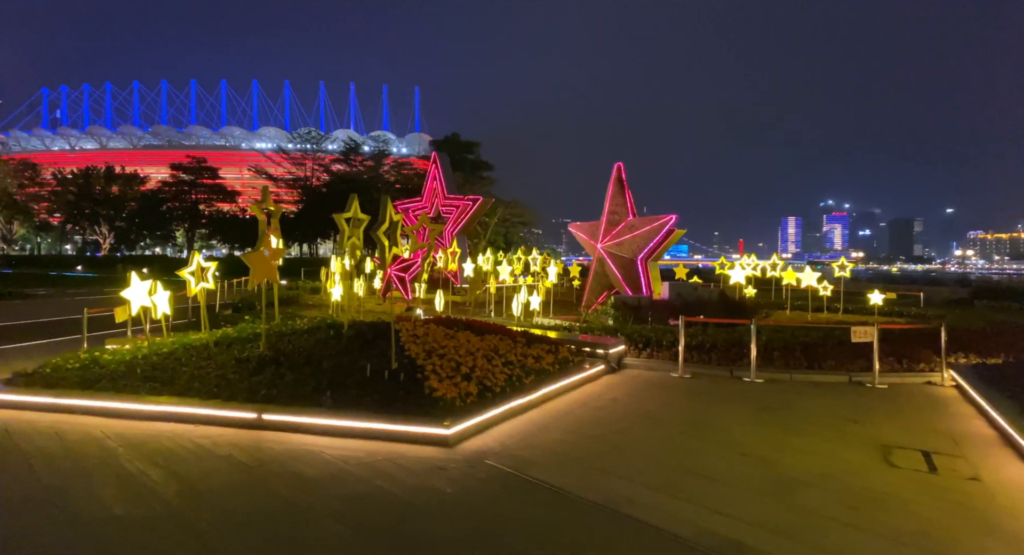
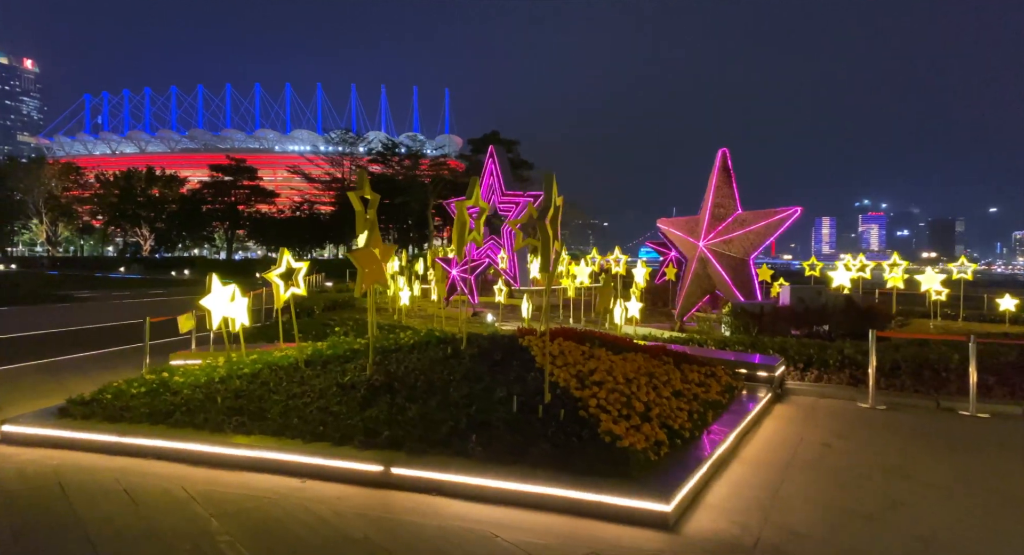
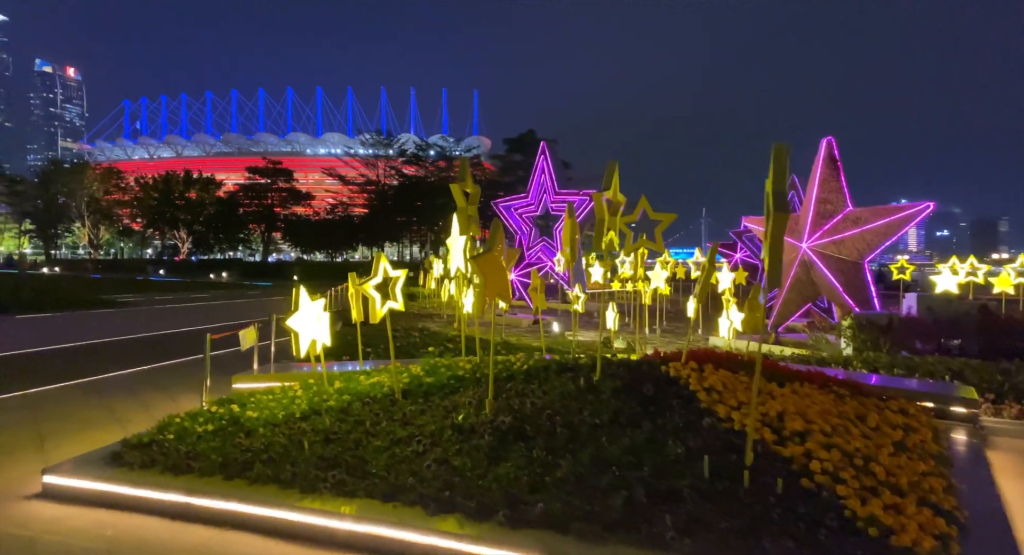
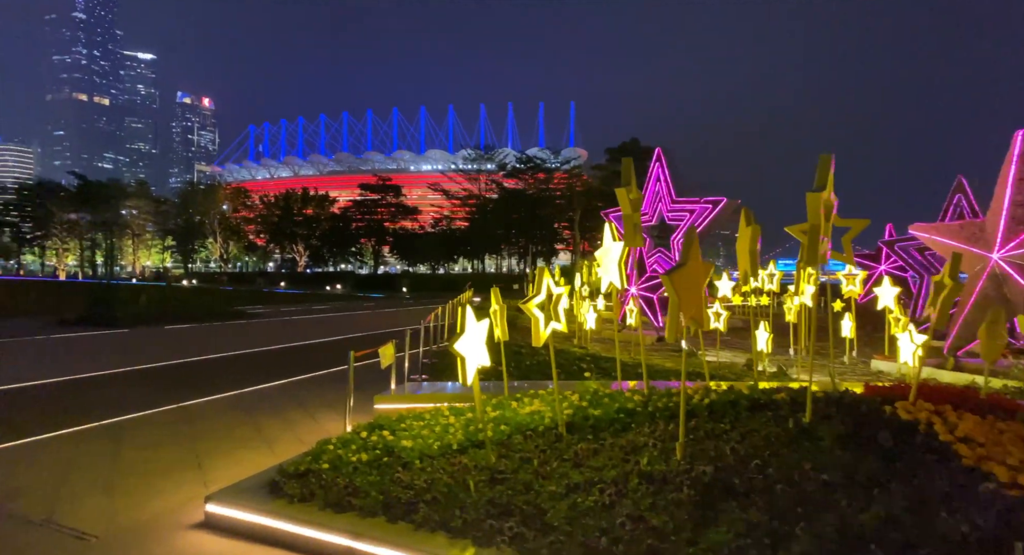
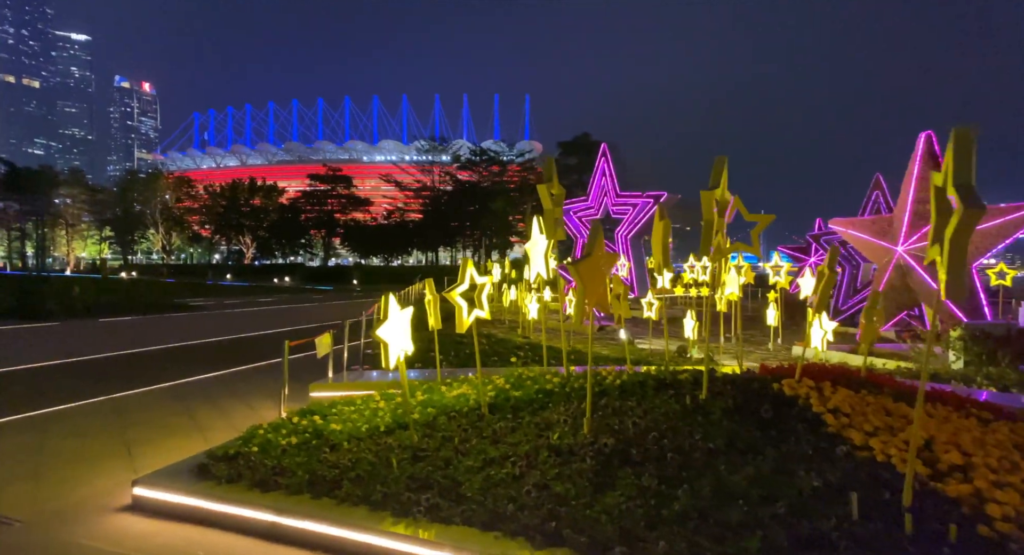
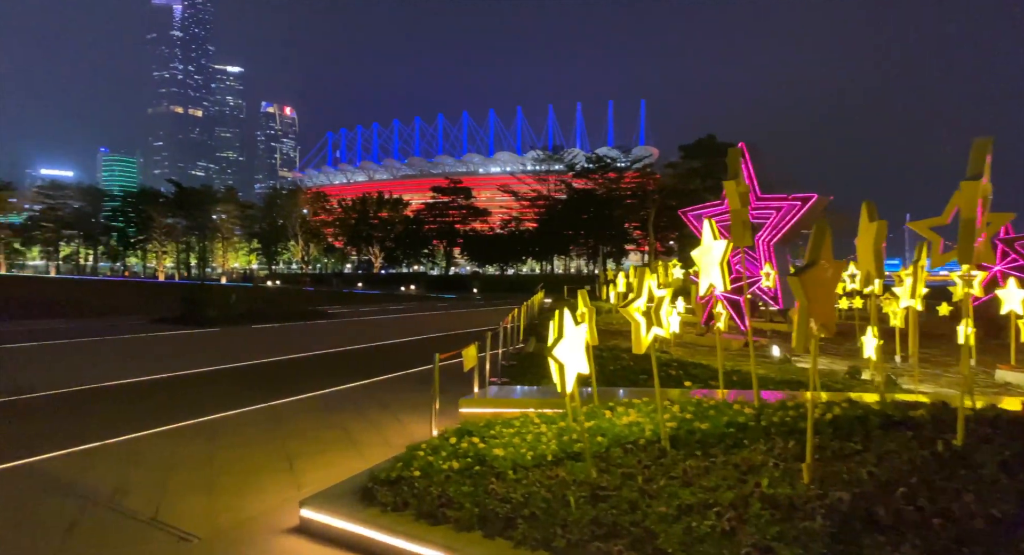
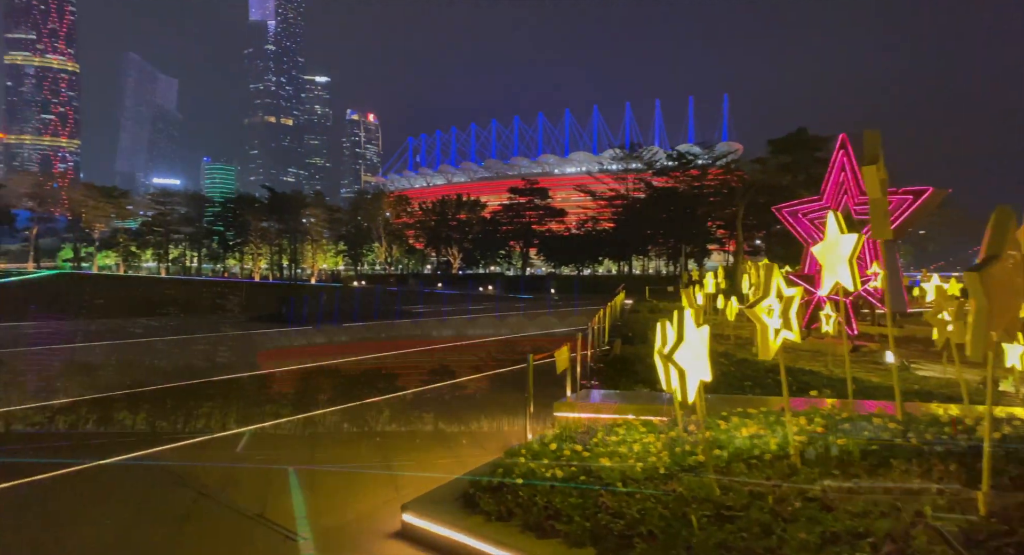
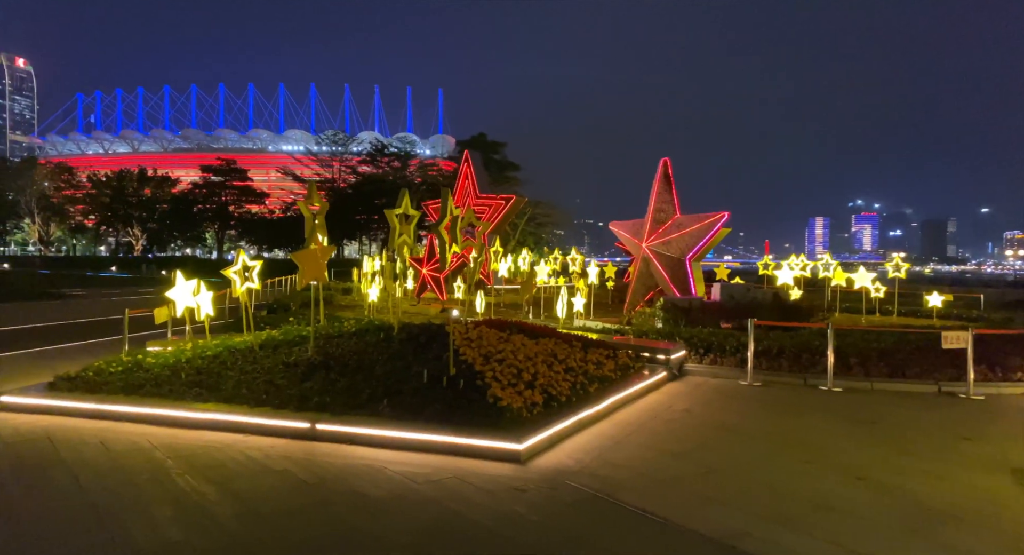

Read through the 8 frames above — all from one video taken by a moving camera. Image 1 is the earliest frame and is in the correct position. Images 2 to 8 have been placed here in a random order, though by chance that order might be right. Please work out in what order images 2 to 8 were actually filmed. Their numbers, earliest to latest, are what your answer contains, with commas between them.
8, 2, 3, 5, 4, 6, 7
